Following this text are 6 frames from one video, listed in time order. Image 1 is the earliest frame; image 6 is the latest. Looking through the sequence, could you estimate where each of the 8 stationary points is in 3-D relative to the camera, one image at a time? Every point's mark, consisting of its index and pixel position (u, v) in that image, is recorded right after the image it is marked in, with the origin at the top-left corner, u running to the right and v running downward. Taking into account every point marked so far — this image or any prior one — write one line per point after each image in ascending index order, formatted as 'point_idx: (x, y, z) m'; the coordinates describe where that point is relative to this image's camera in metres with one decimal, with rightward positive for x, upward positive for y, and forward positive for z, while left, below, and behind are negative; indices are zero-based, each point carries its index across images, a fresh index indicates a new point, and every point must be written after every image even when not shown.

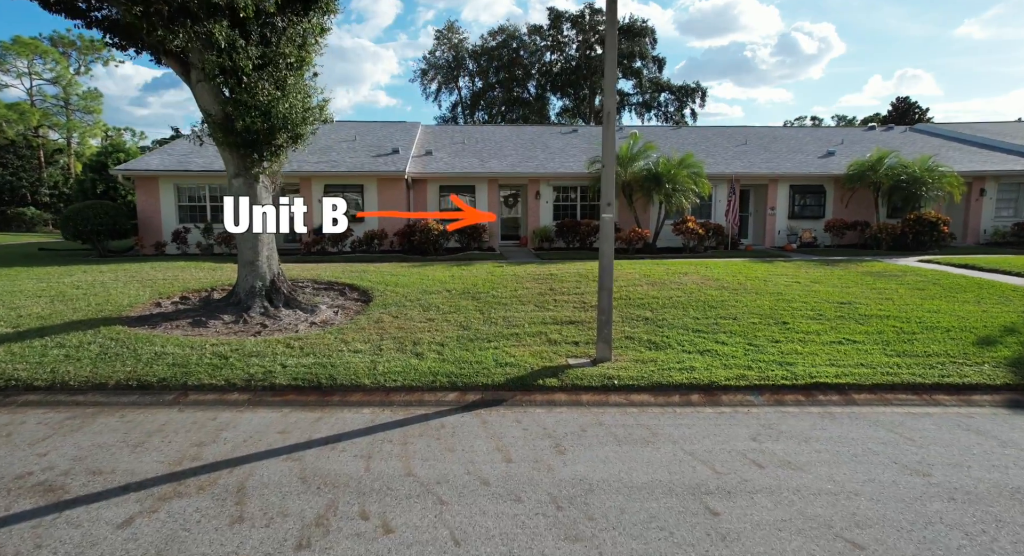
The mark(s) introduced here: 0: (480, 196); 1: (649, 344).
0: (-1.1, +2.8, +19.2) m
1: (+1.8, -0.9, +7.7) m
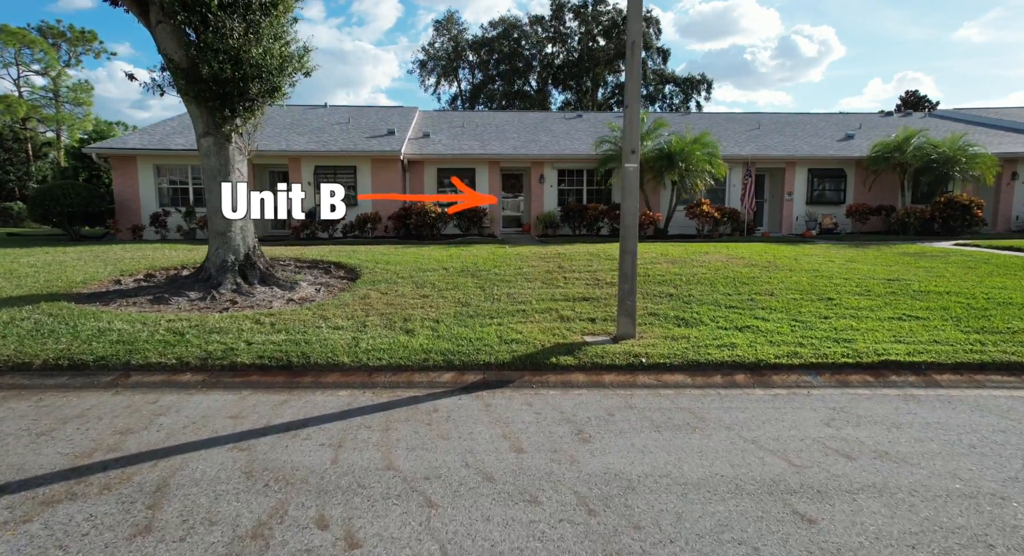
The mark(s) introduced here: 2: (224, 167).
0: (-1.0, +3.1, +18.2) m
1: (+1.9, -0.5, +6.6) m
2: (-4.1, +1.6, +8.2) m
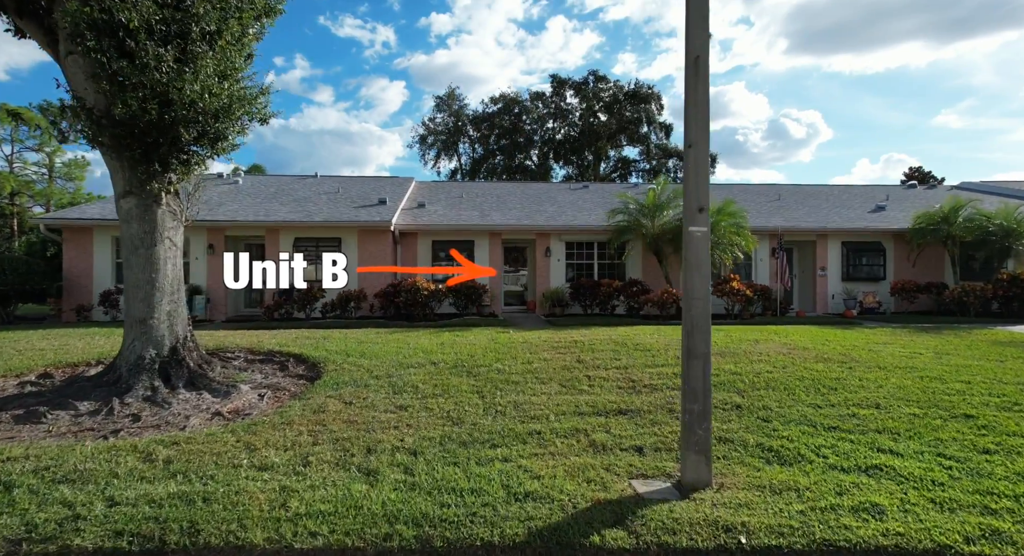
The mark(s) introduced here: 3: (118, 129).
0: (-0.9, +0.7, +16.5) m
1: (+2.0, -1.4, +4.5) m
2: (-4.0, +0.5, +6.3) m
3: (-4.0, +1.5, +5.8) m
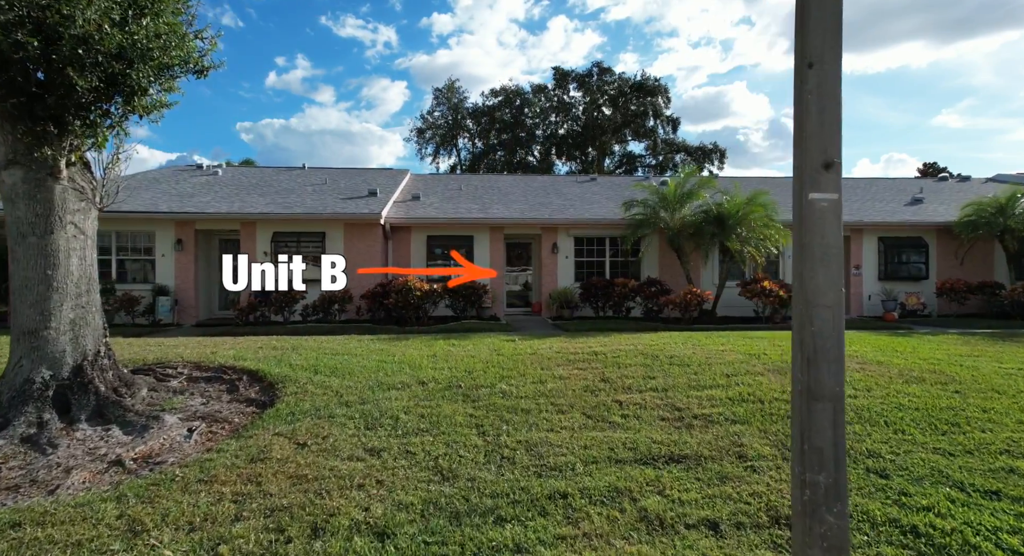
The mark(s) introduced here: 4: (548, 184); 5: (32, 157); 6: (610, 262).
0: (-0.8, +0.7, +14.9) m
1: (+2.1, -1.4, +3.0) m
2: (-3.9, +0.5, +4.8) m
3: (-3.9, +1.5, +4.3) m
4: (+1.2, +3.2, +19.4) m
5: (-3.9, +1.0, +4.7) m
6: (+2.6, +0.4, +15.3) m
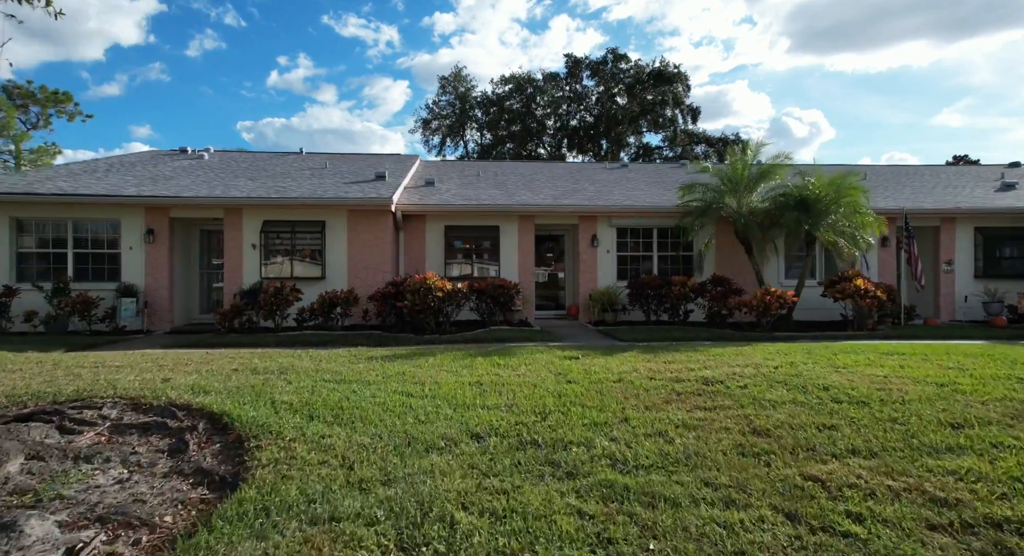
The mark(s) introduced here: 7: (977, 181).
0: (-0.1, +0.8, +12.7) m
1: (+2.8, -1.3, +0.8) m
2: (-3.2, +0.5, +2.6) m
3: (-3.2, +1.6, +2.0) m
4: (+2.0, +3.2, +17.2) m
5: (-3.2, +1.0, +2.5) m
6: (+3.4, +0.5, +13.1) m
7: (+12.6, +2.6, +15.4) m
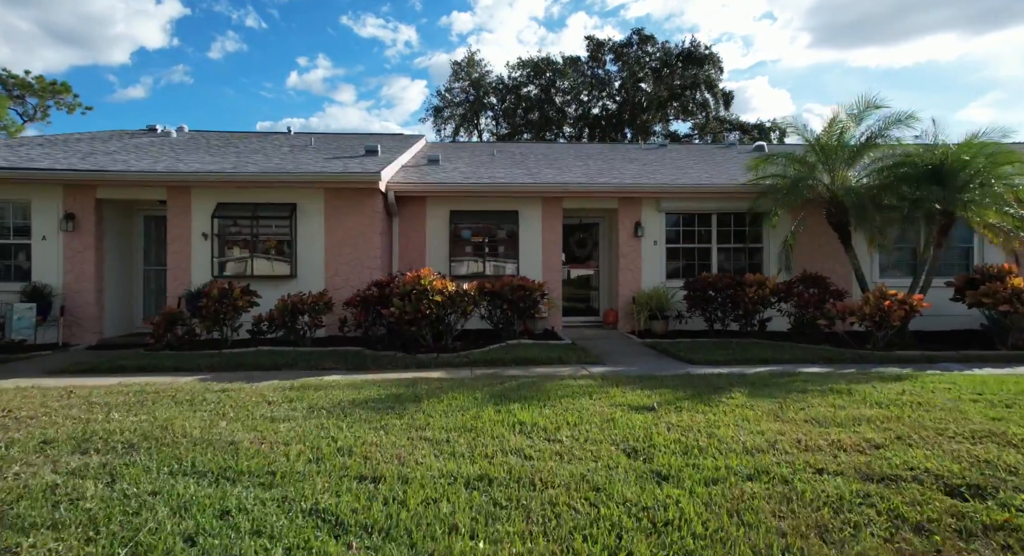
0: (+0.3, +0.8, +10.0) m
1: (+2.8, -1.3, -2.0) m
2: (-3.1, +0.5, 0.0) m
3: (-3.1, +1.6, -0.5) m
4: (+2.5, +3.3, +14.4) m
5: (-3.1, +1.0, -0.1) m
6: (+3.8, +0.5, +10.3) m
7: (+13.0, +2.6, +12.3) m
